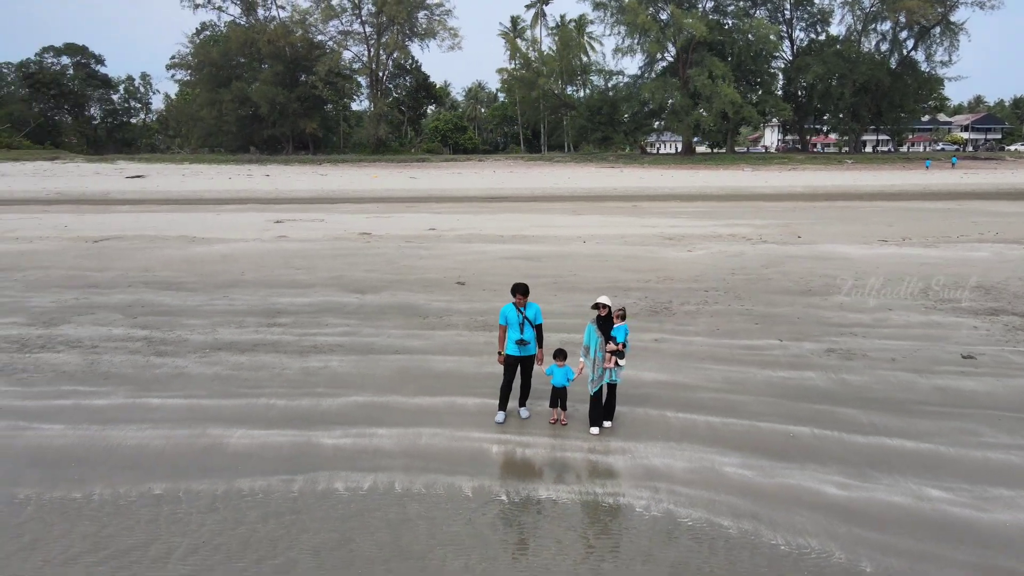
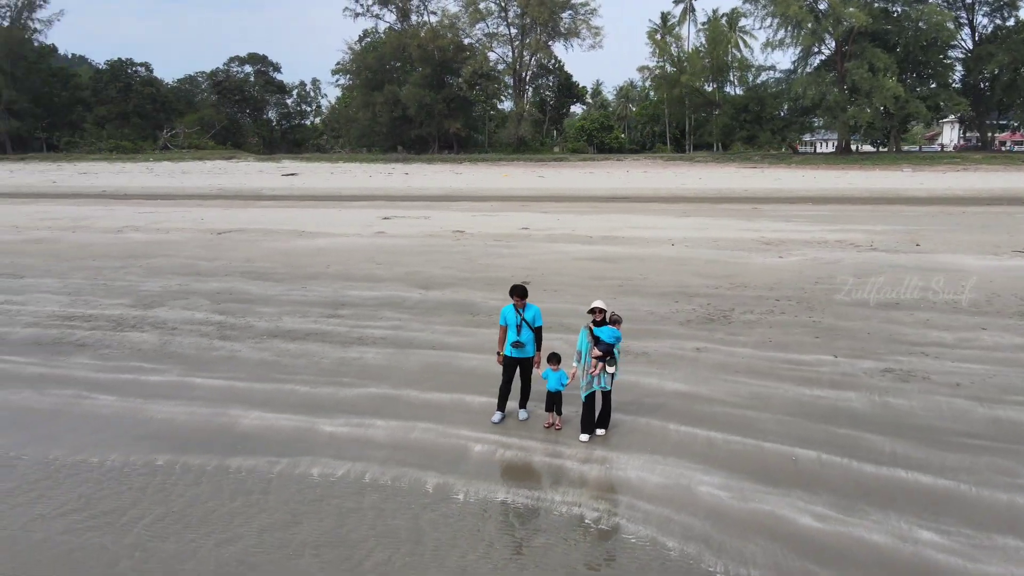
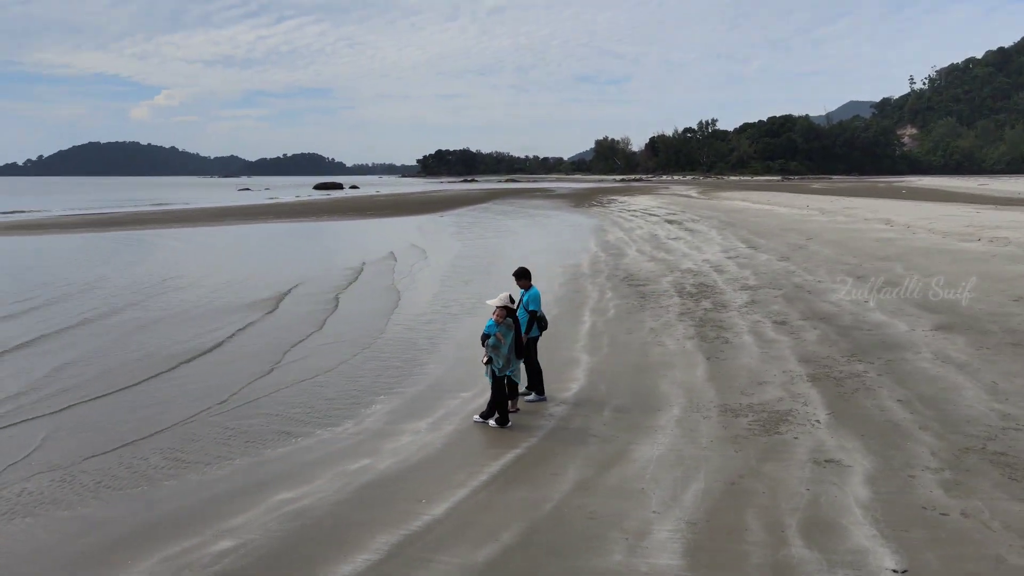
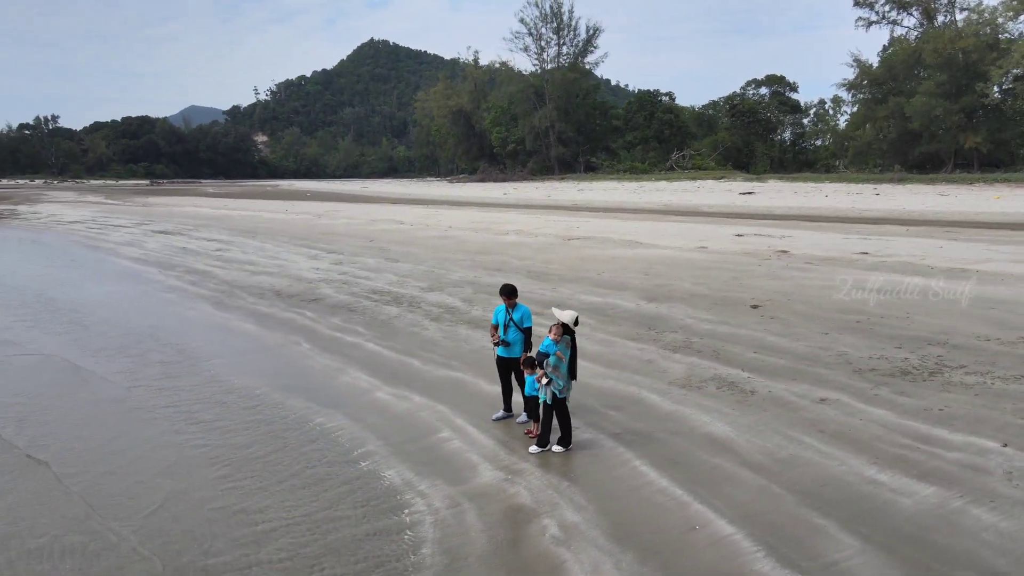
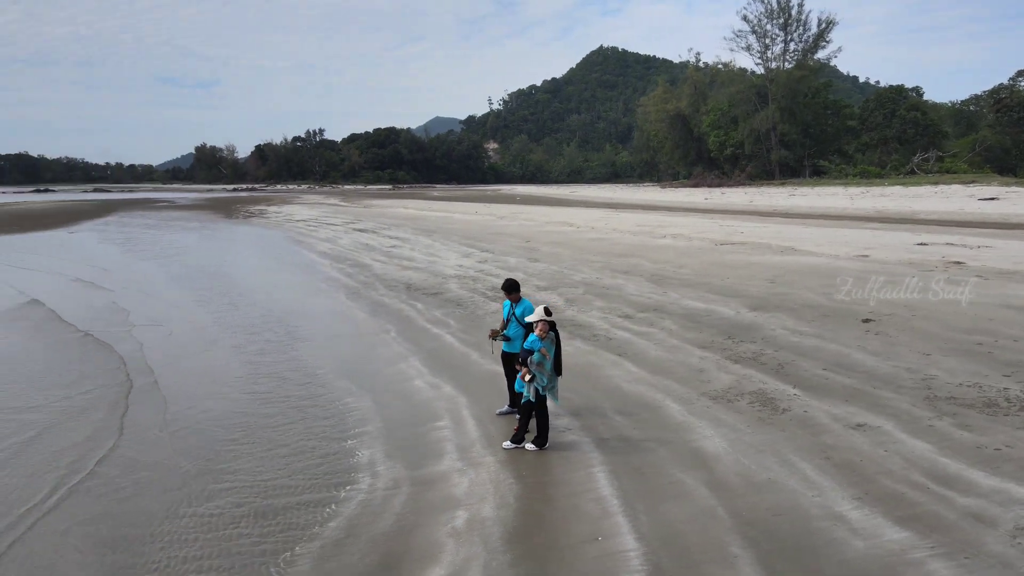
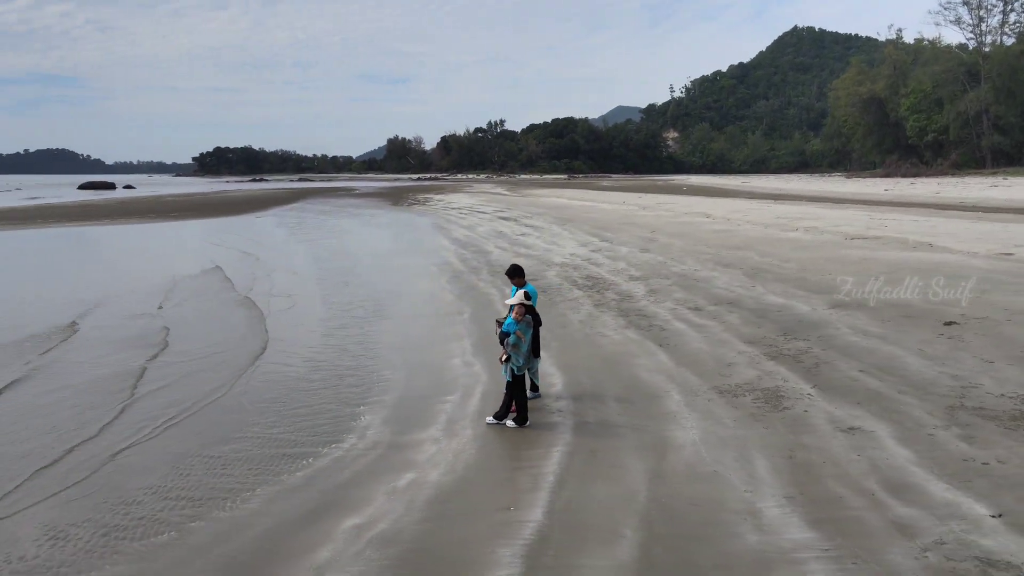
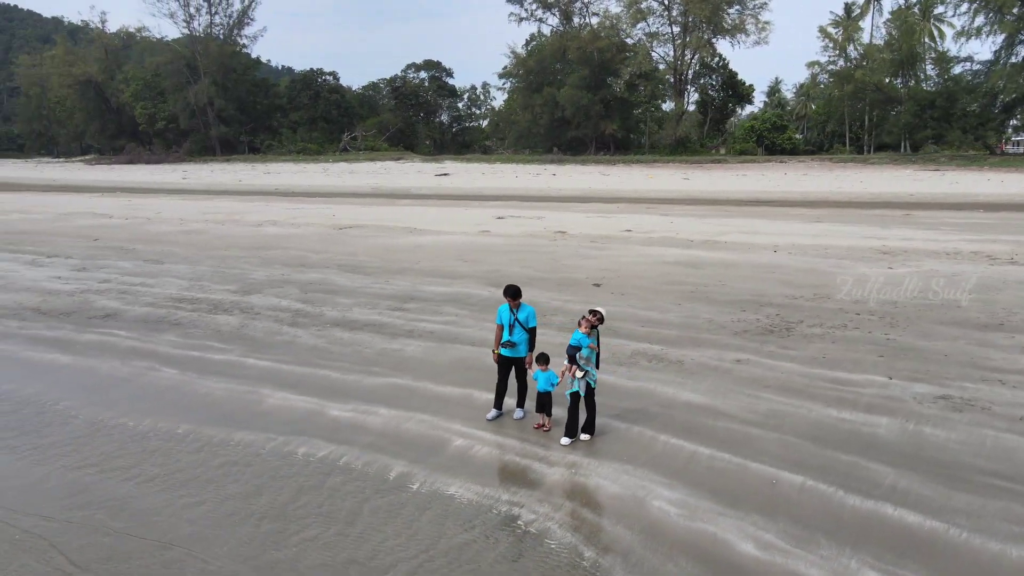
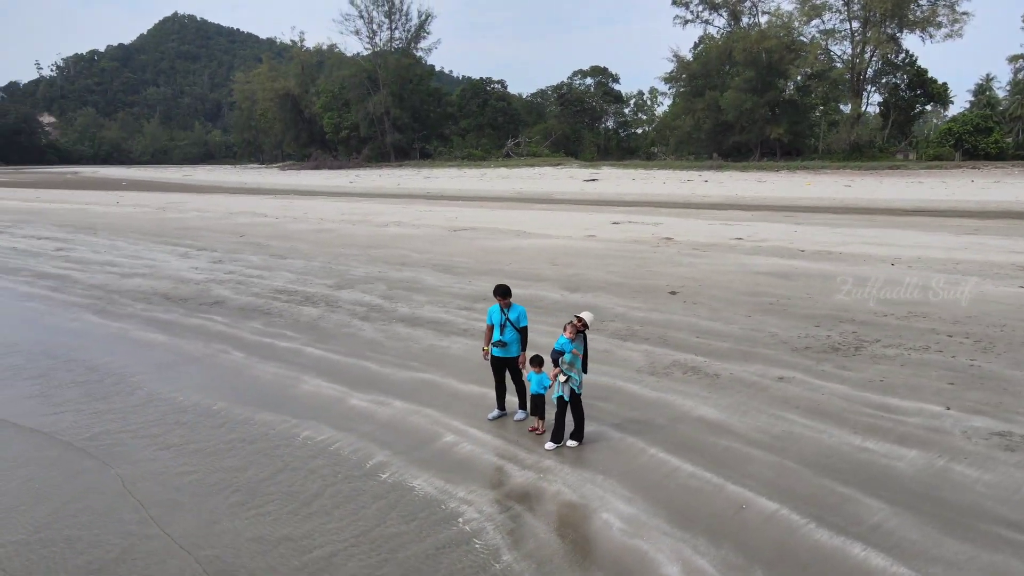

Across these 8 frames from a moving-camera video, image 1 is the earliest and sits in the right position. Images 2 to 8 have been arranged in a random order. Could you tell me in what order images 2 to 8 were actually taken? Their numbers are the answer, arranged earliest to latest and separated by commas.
2, 7, 8, 4, 5, 6, 3
